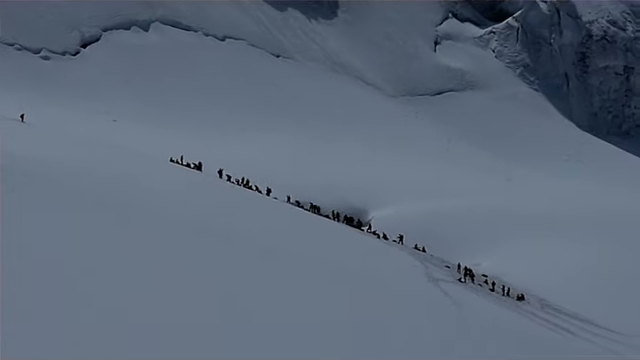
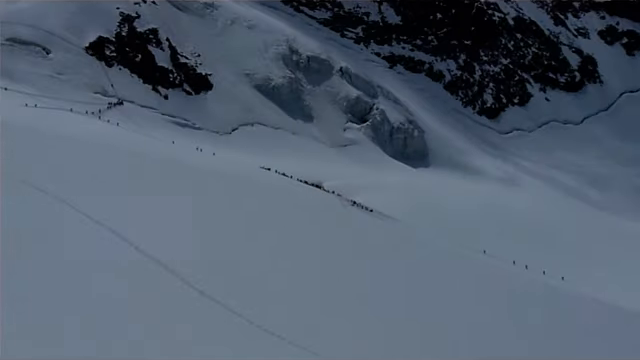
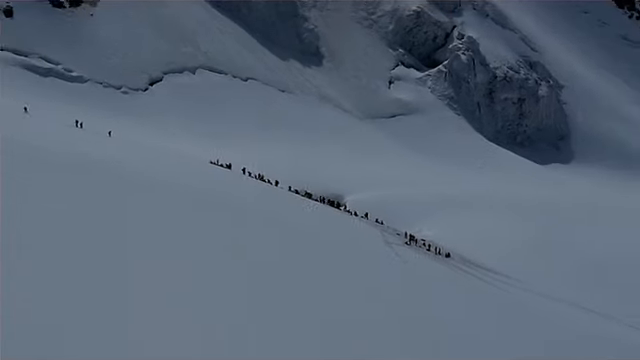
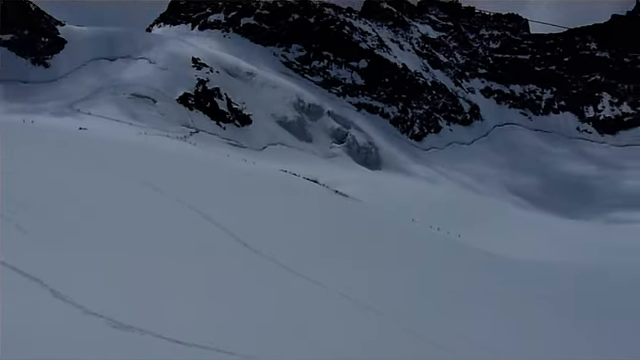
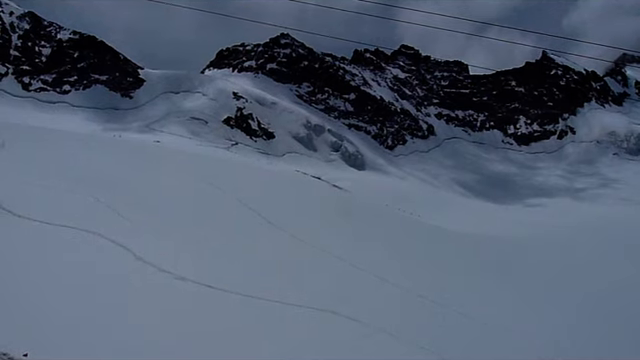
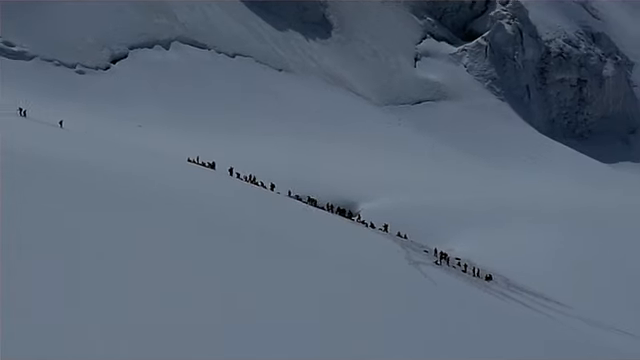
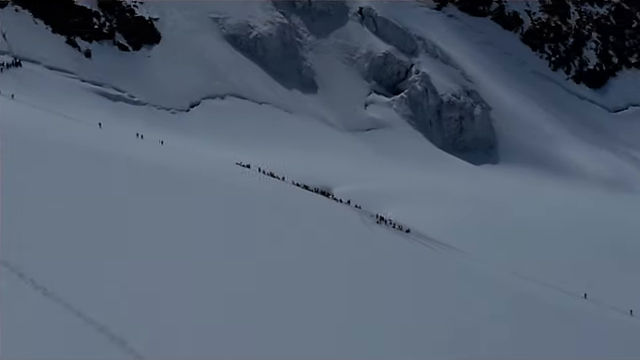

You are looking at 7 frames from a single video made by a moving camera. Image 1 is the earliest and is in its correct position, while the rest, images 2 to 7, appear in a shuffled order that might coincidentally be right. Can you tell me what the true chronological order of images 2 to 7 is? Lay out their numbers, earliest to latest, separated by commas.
6, 3, 7, 2, 4, 5
